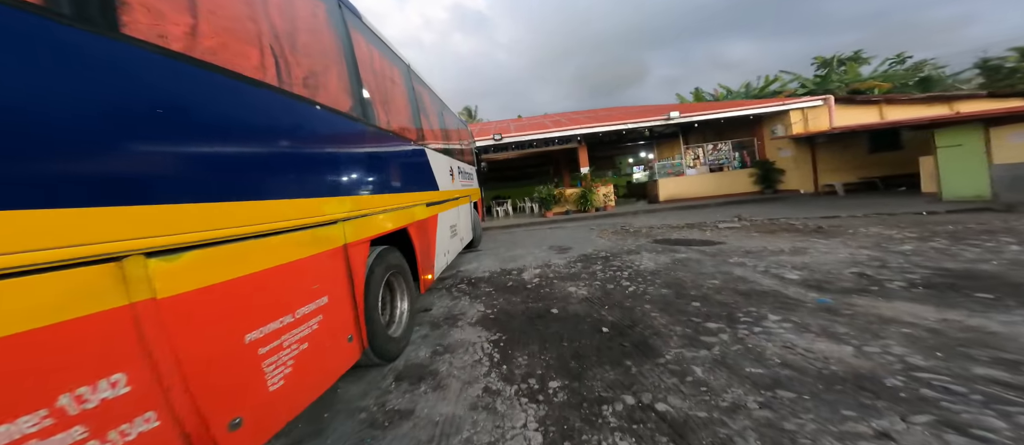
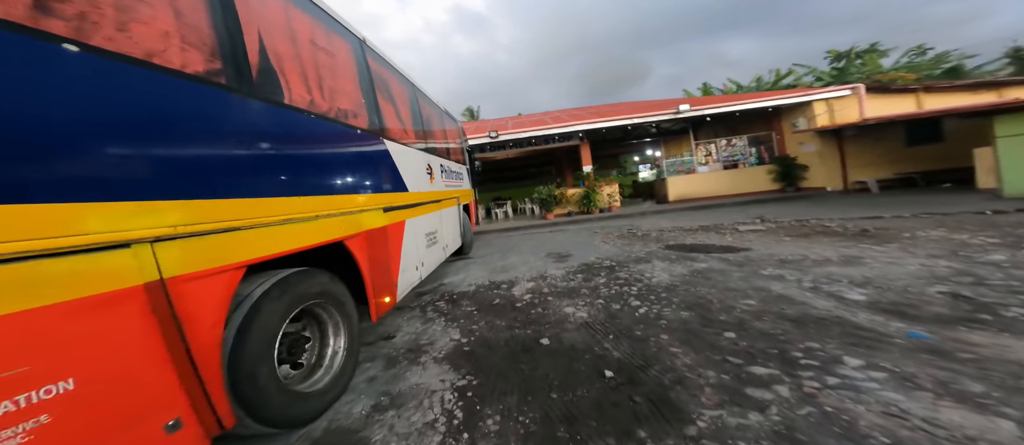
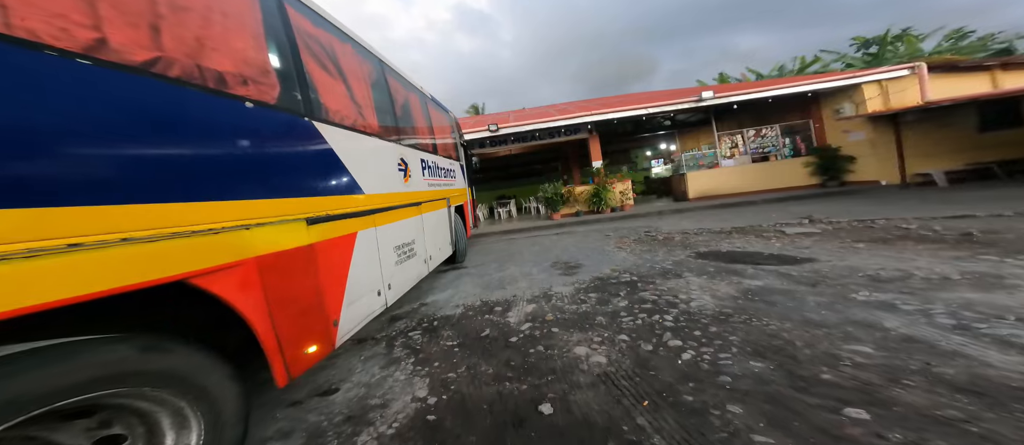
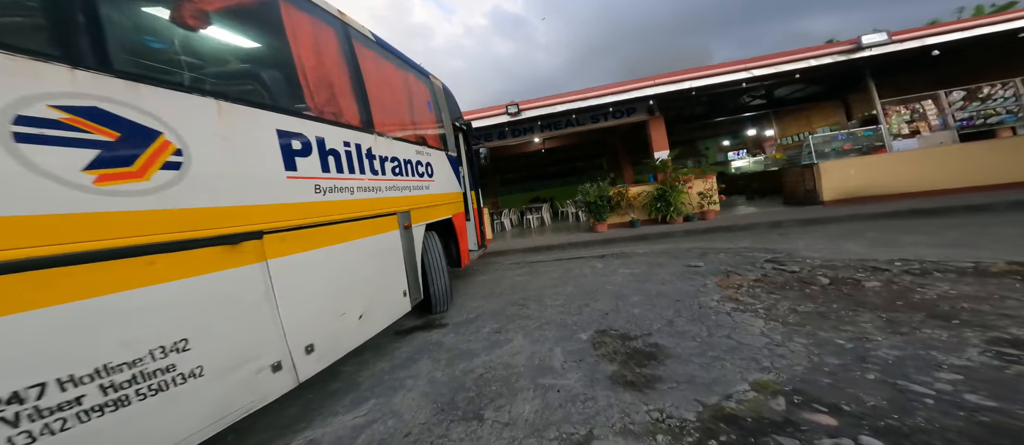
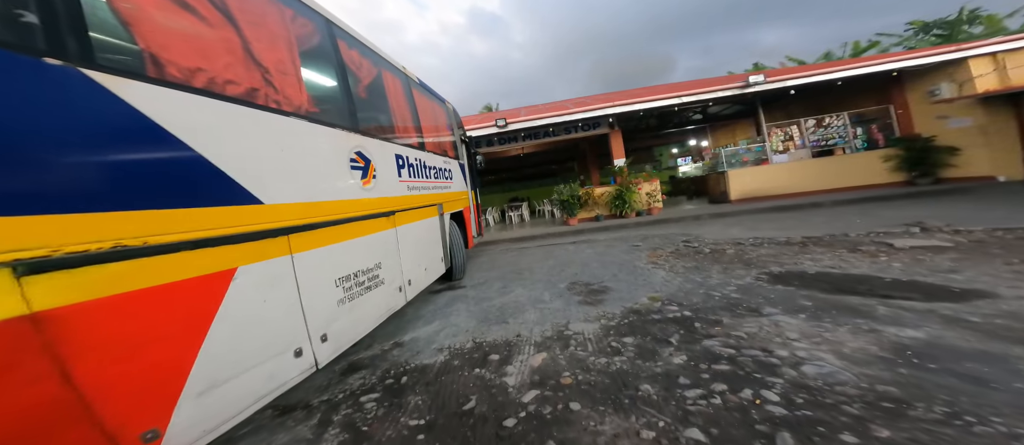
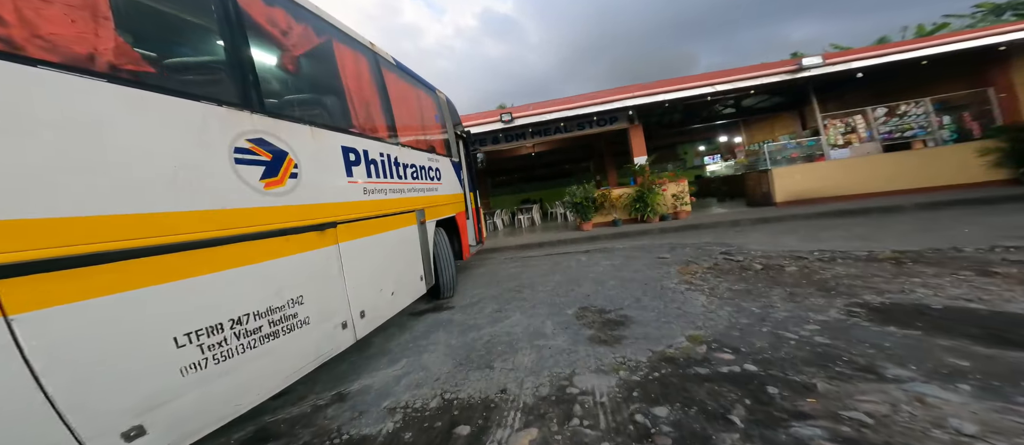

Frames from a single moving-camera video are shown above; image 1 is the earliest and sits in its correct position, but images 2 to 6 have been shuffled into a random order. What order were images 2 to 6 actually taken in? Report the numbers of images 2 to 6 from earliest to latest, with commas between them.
2, 3, 5, 6, 4
